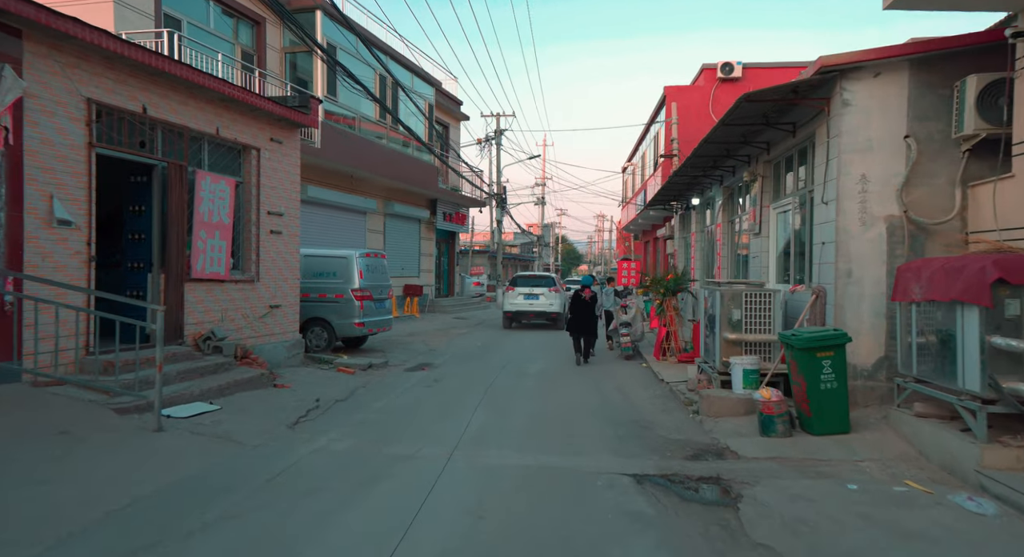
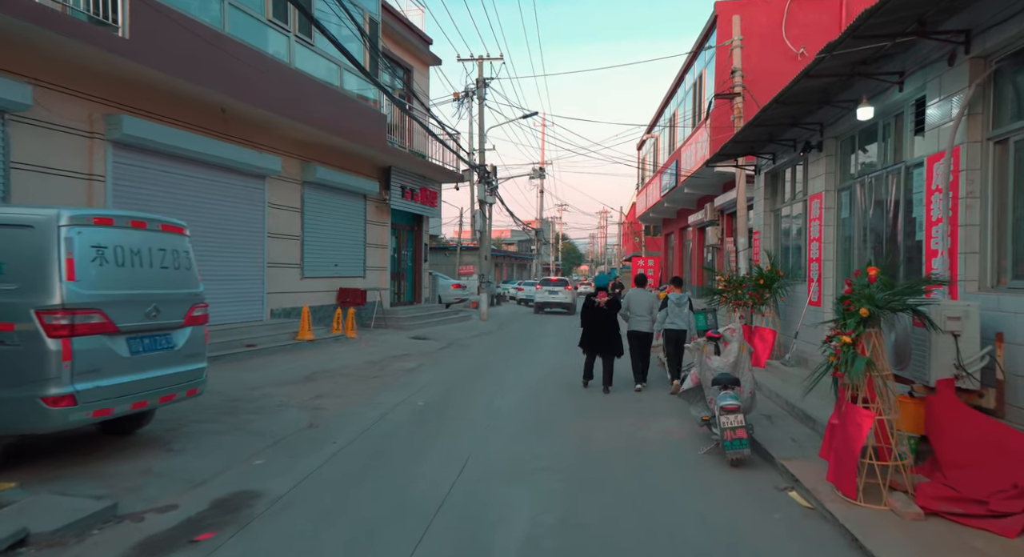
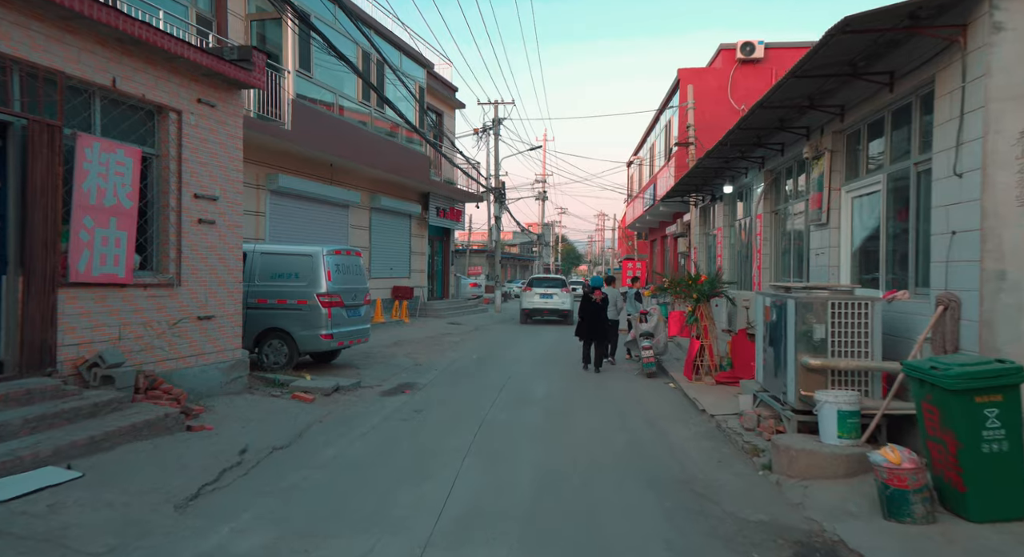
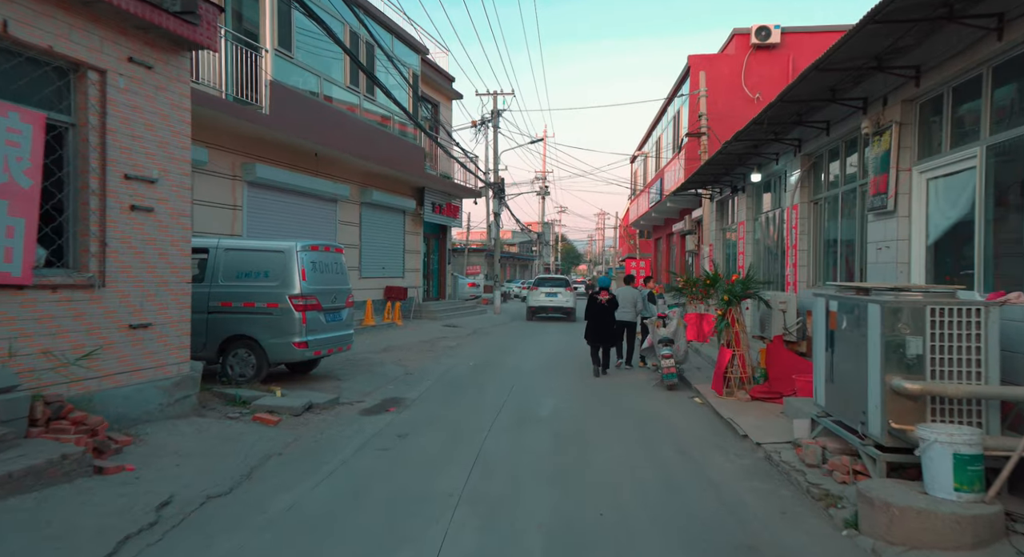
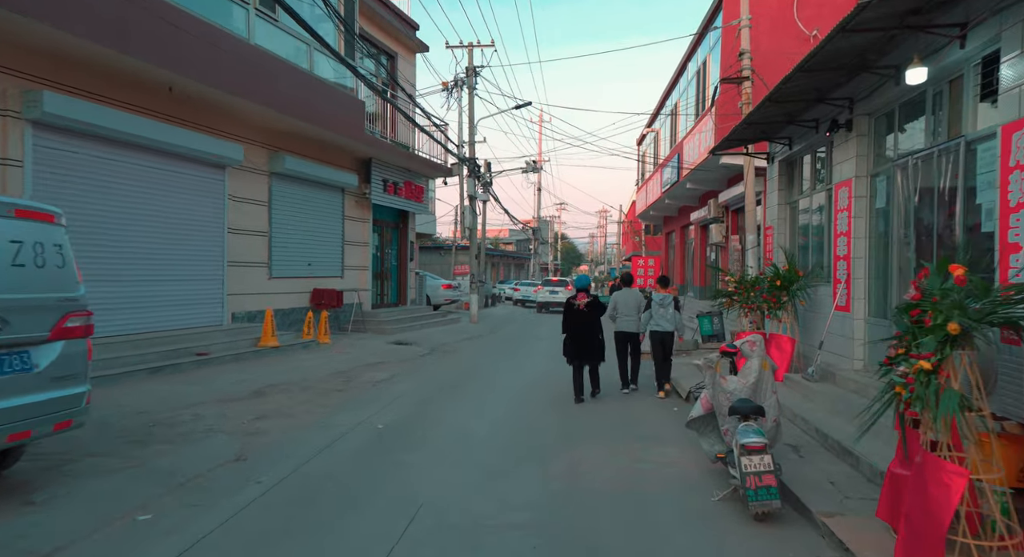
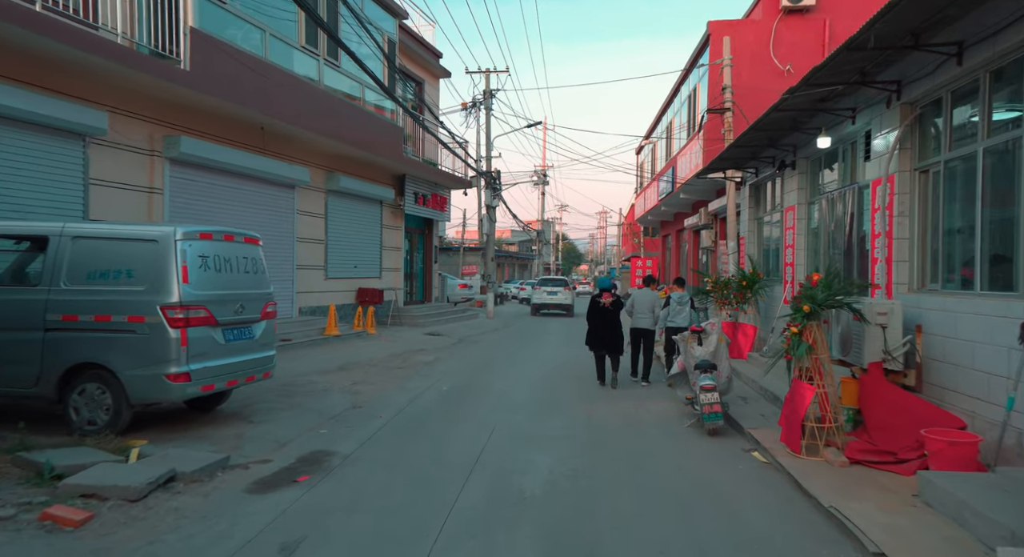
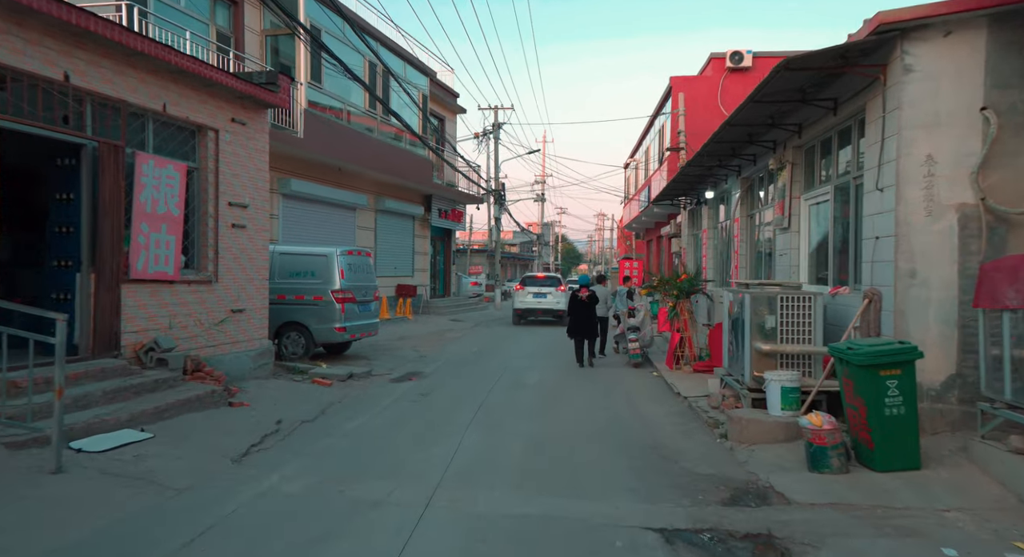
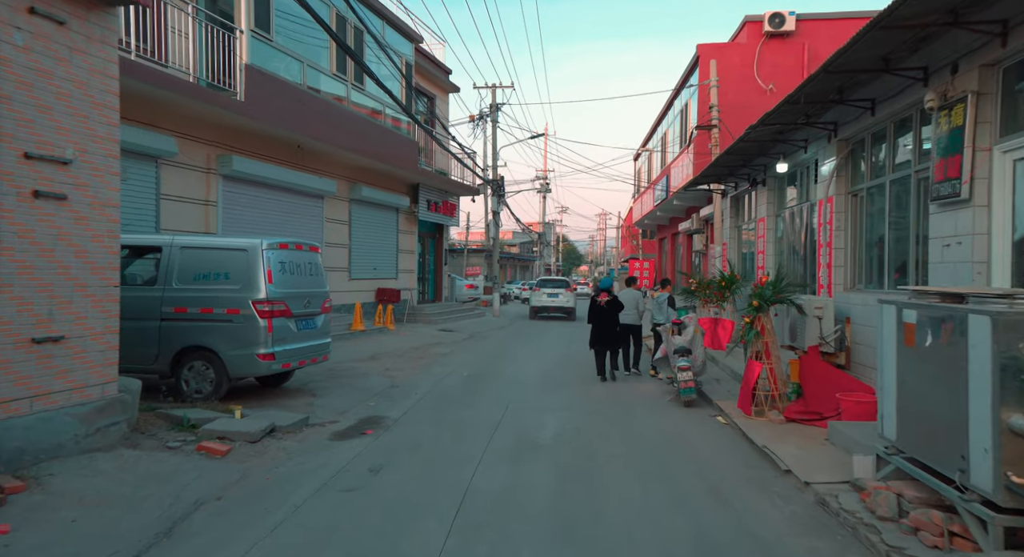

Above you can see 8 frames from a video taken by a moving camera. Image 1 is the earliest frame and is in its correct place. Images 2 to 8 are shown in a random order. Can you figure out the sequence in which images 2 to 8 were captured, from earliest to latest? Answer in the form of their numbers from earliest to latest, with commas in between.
7, 3, 4, 8, 6, 2, 5
